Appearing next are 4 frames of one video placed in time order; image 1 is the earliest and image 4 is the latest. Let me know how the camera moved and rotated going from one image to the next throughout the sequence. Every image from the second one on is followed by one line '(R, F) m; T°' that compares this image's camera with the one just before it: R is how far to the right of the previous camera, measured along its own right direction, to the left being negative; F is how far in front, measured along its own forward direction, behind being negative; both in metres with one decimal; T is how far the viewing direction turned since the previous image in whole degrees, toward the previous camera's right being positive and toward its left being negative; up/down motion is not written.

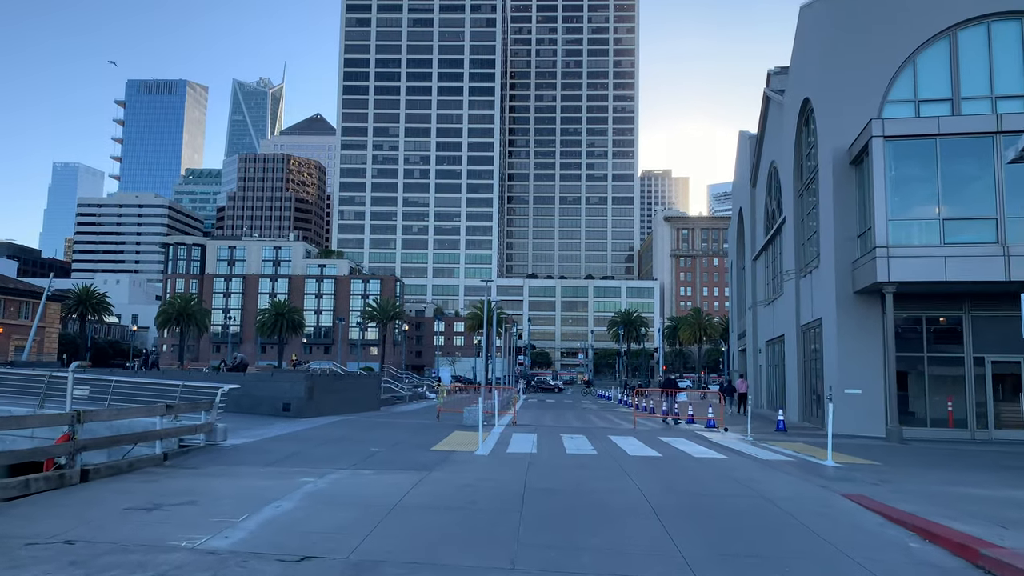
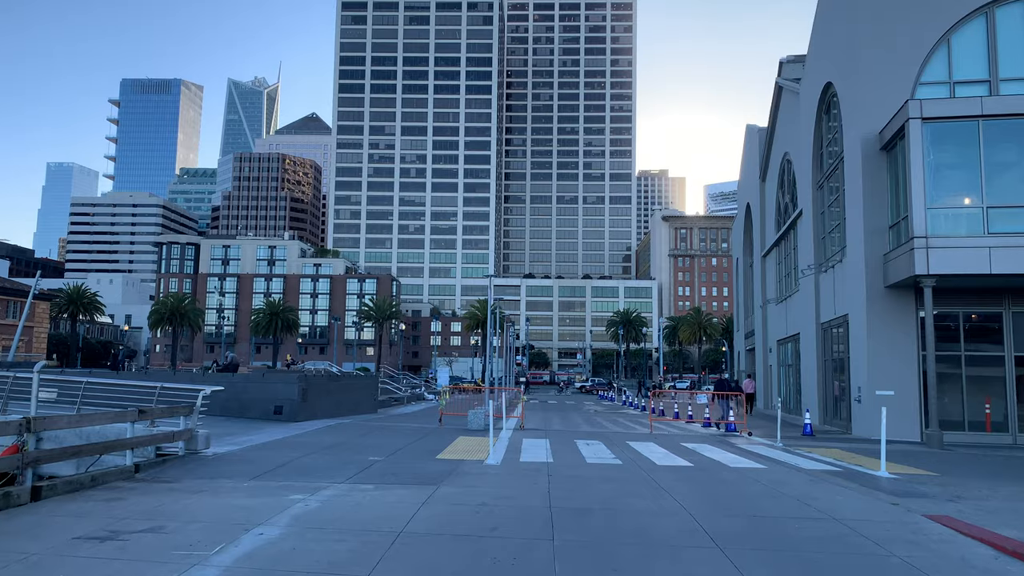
(-0.3, +1.6) m; 0°
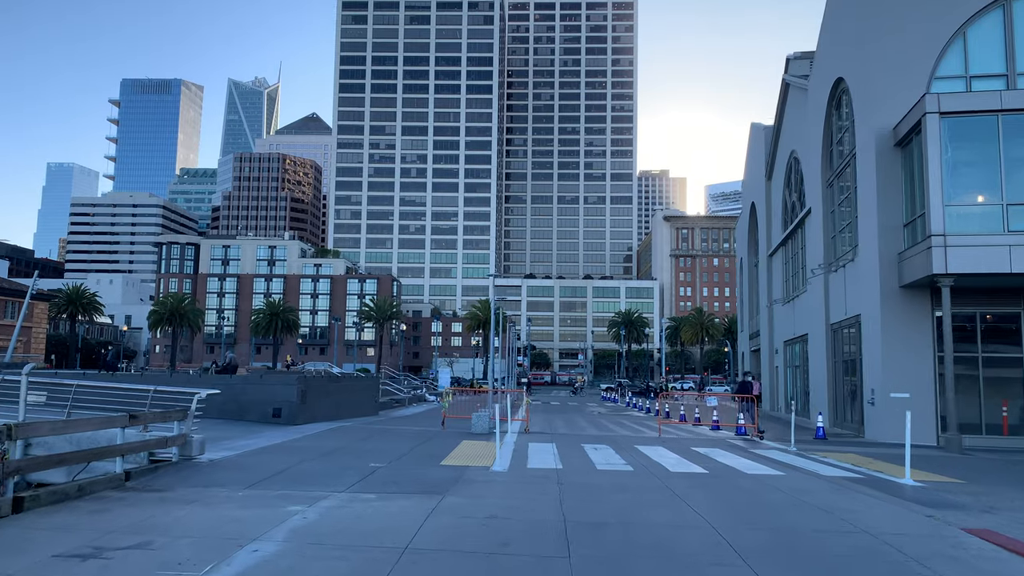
(-0.1, +0.6) m; 0°
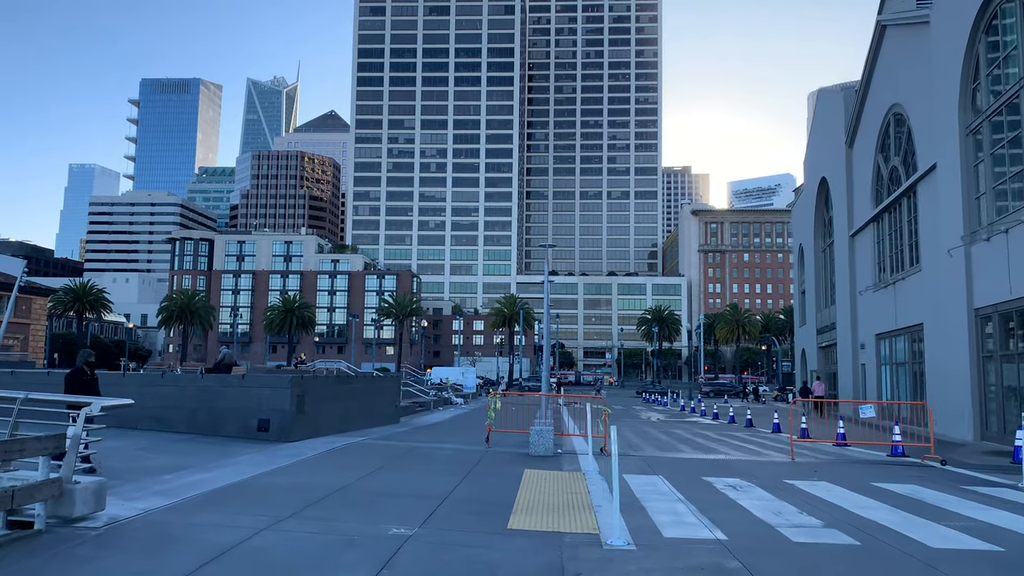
(-1.1, +6.0) m; -1°
